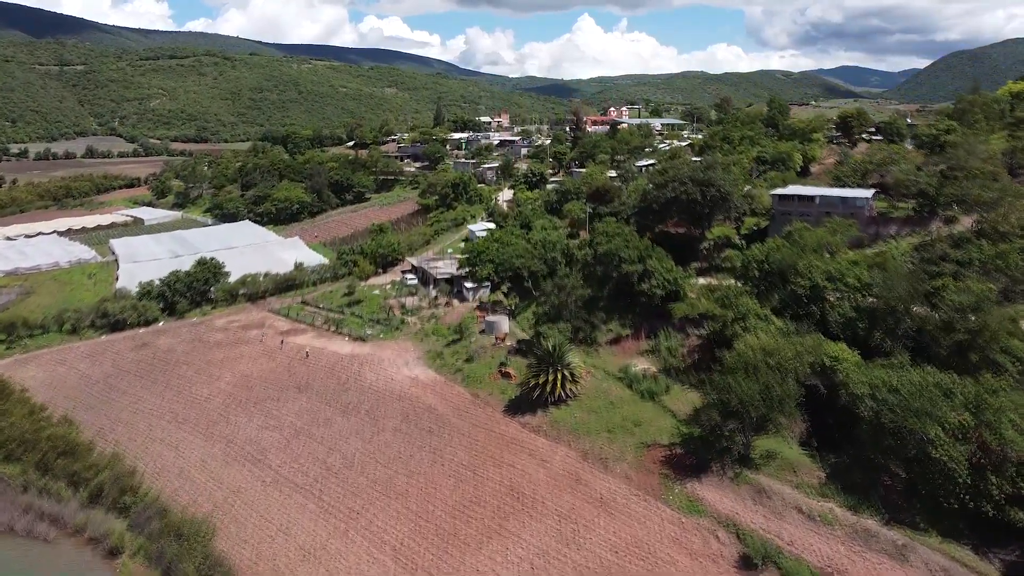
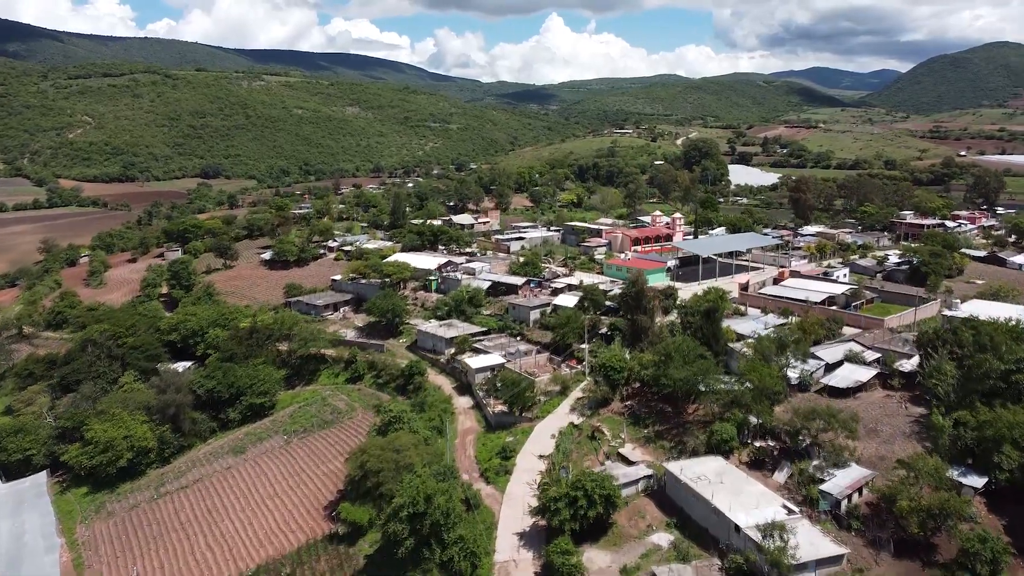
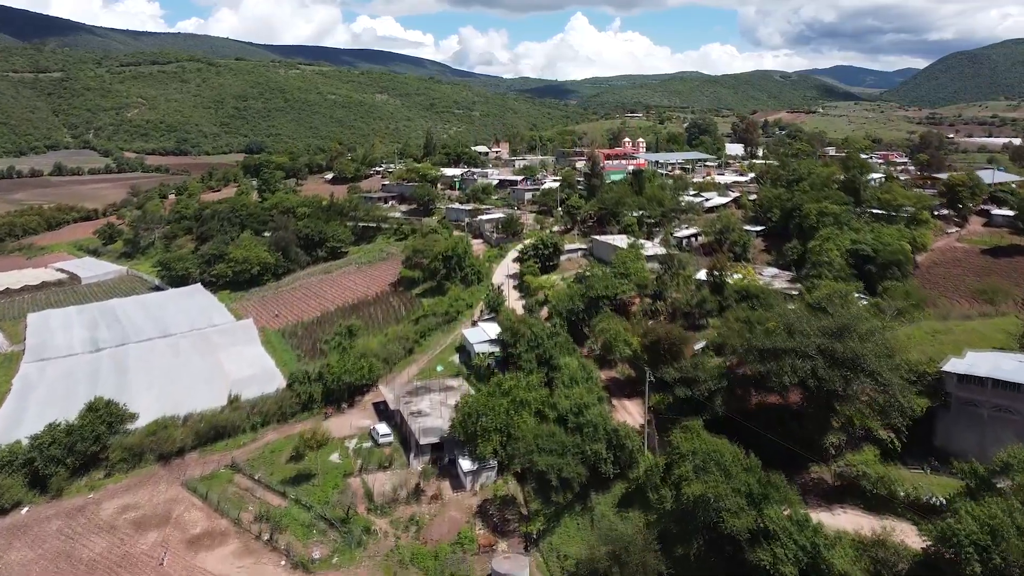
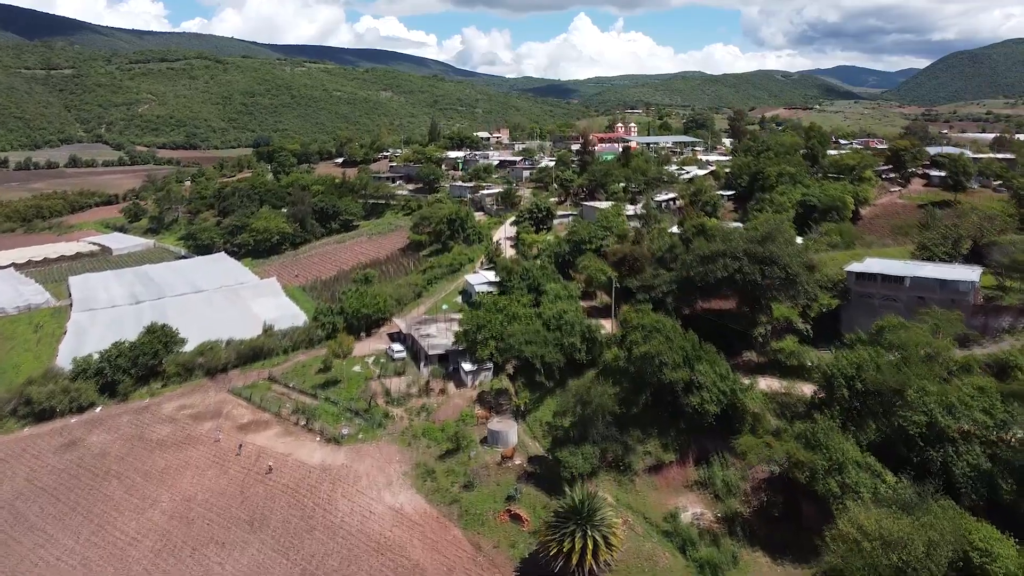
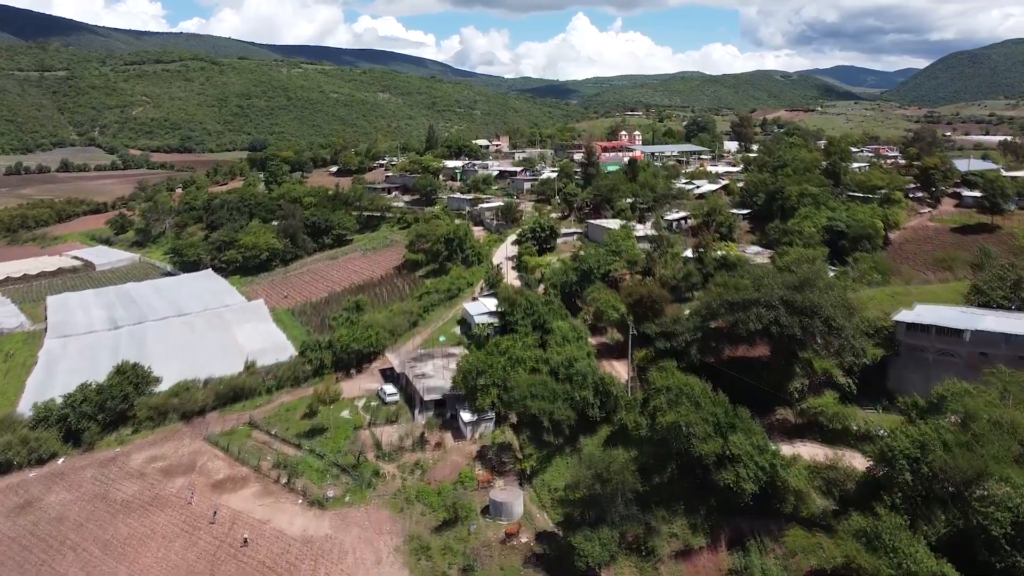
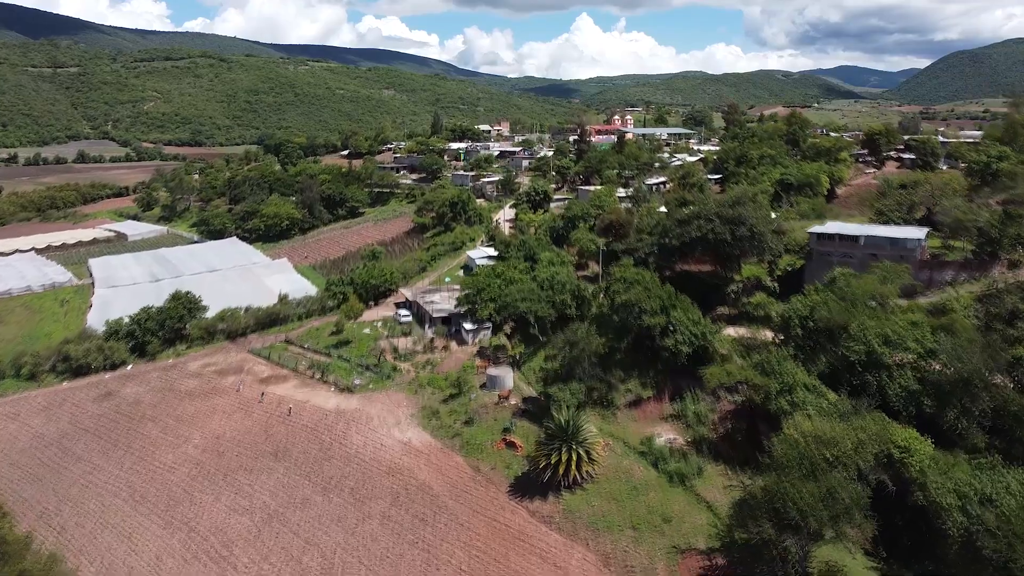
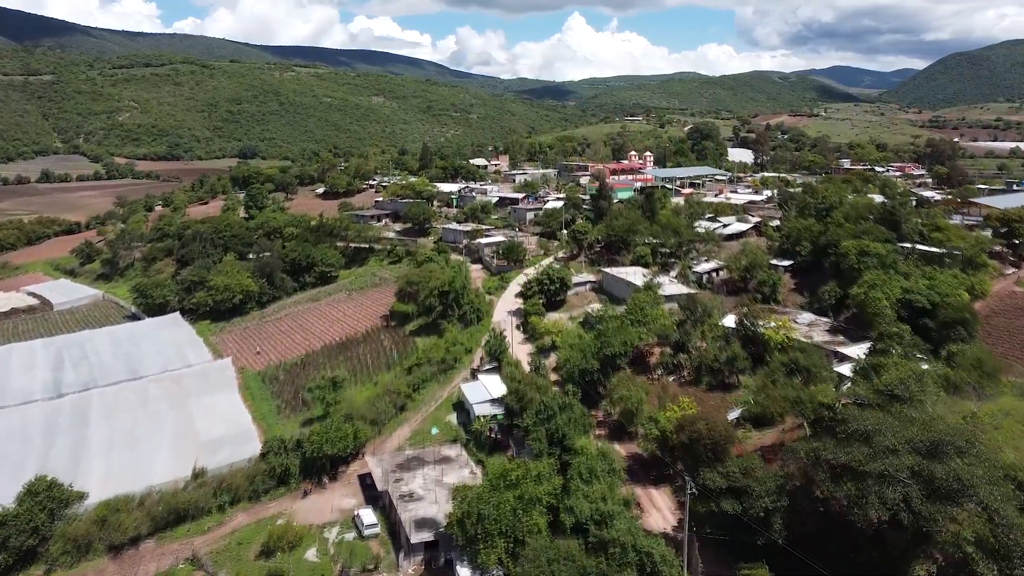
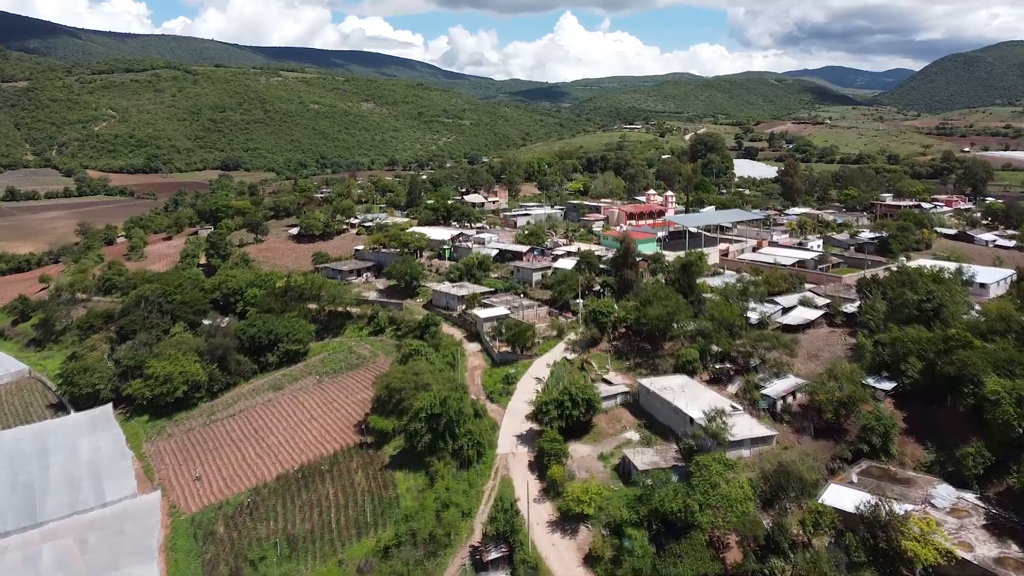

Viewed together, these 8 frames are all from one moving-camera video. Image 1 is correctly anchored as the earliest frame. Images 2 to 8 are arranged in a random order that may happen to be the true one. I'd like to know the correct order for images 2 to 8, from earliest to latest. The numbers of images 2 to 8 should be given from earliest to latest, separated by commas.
6, 4, 5, 3, 7, 8, 2
